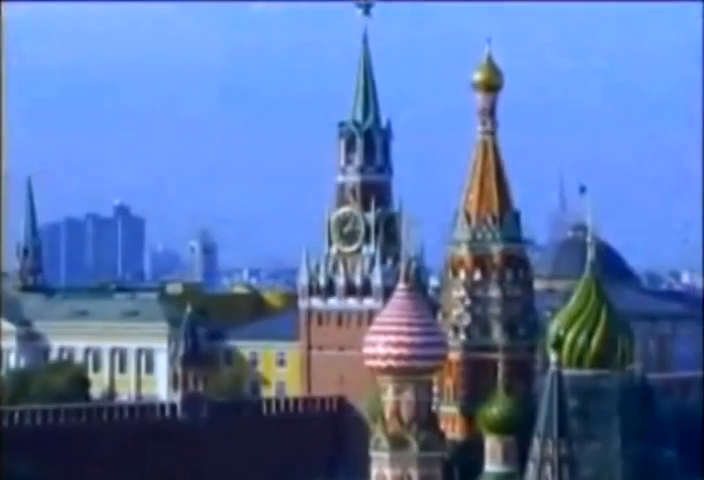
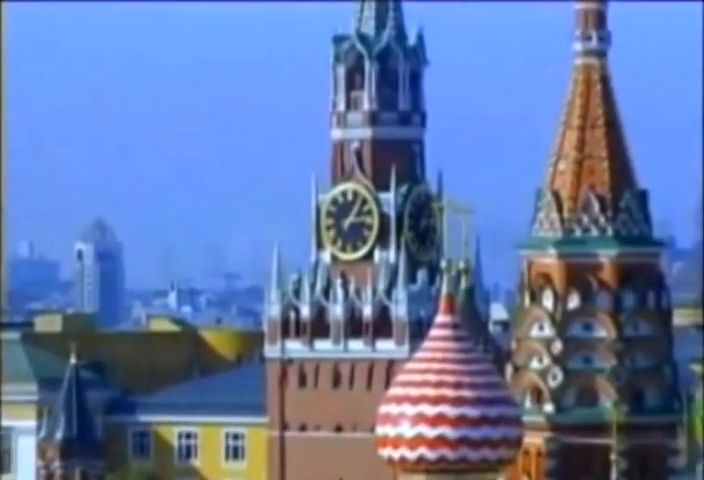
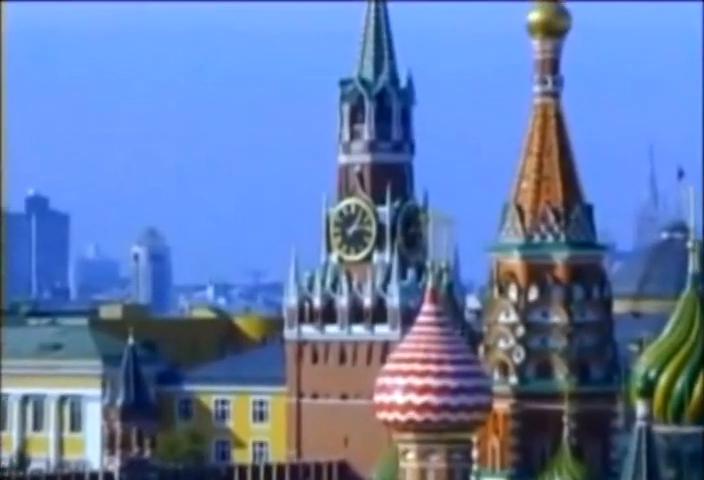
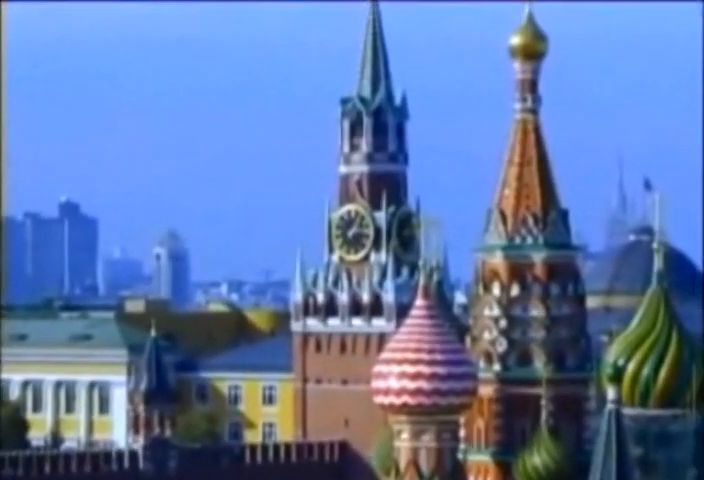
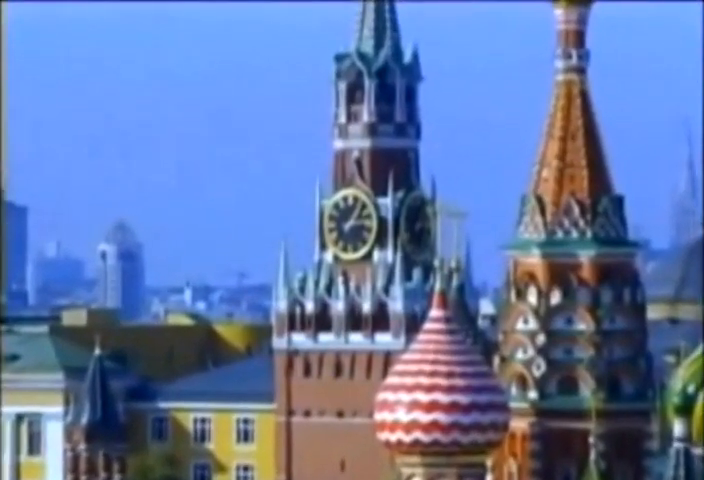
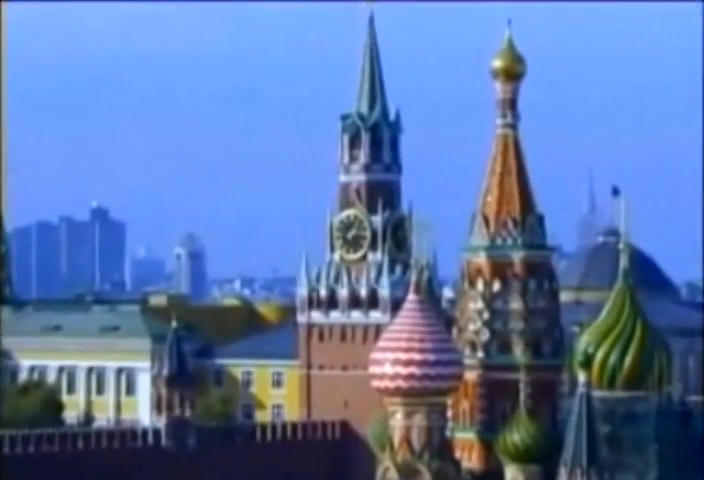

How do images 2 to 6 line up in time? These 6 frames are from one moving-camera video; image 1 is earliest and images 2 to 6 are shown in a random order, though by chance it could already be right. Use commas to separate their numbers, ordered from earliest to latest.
6, 4, 3, 5, 2
